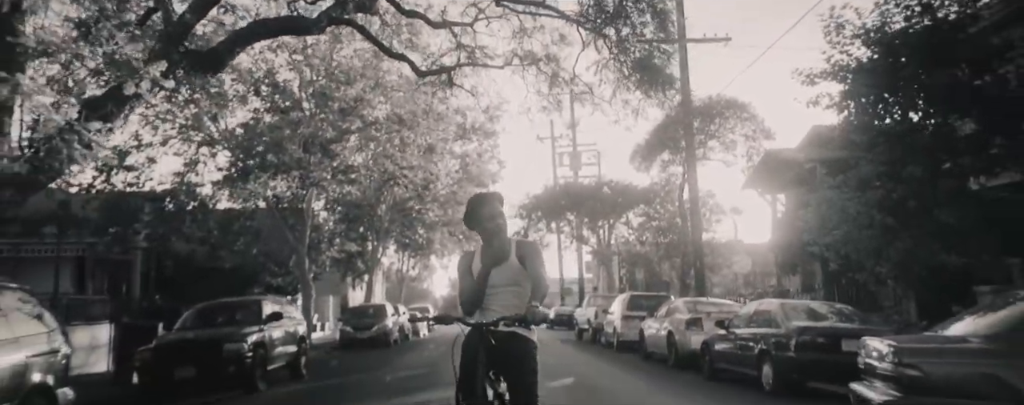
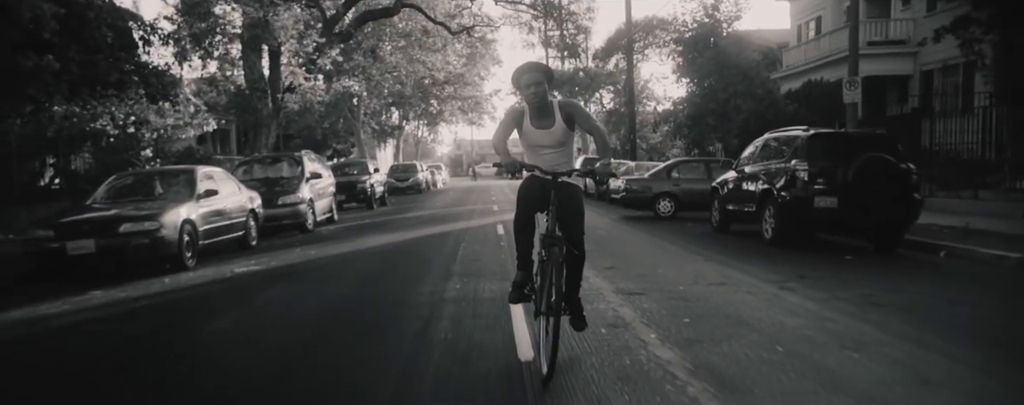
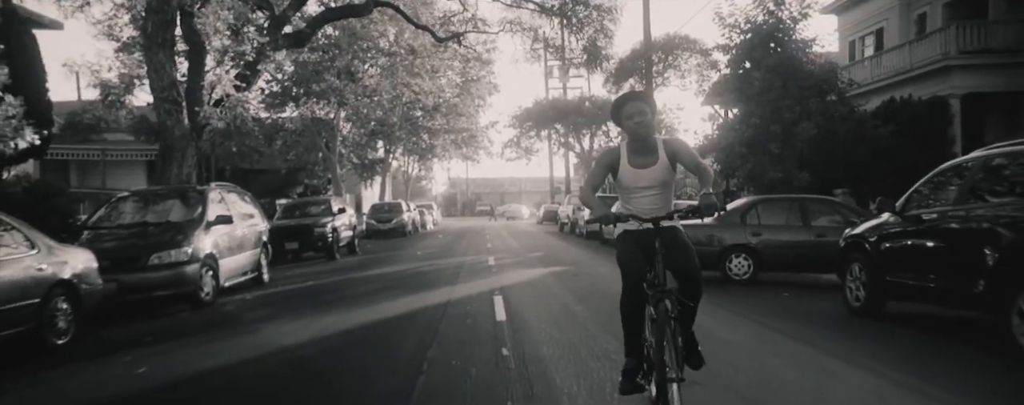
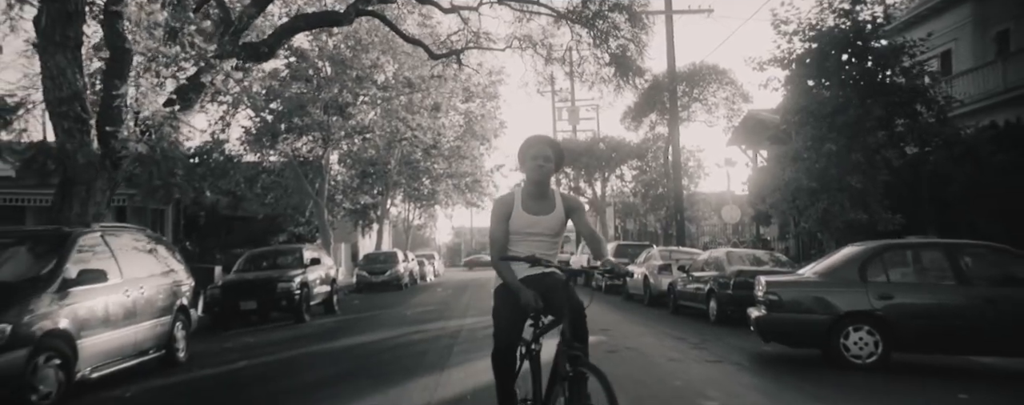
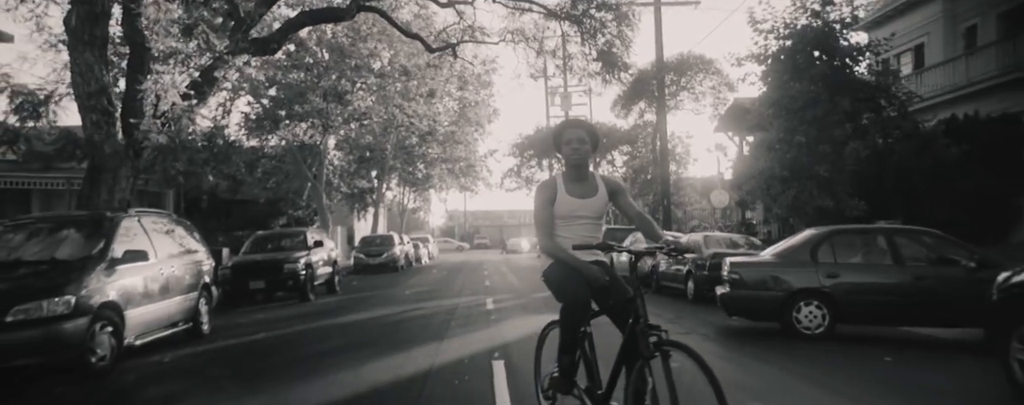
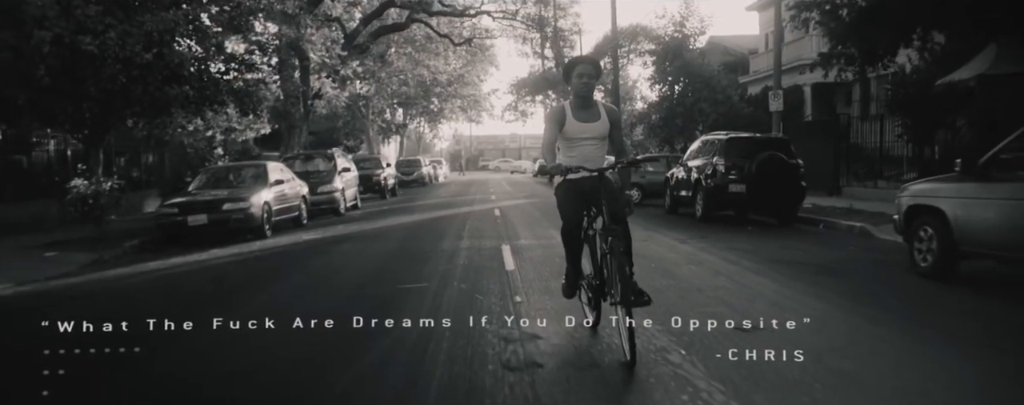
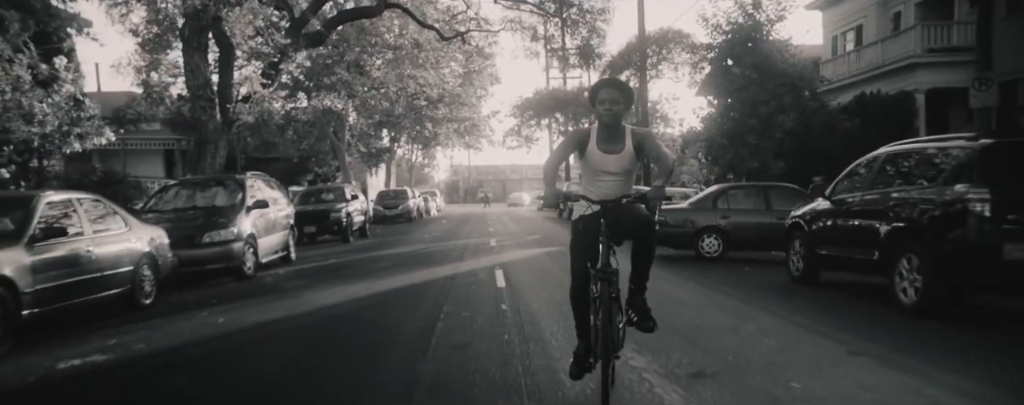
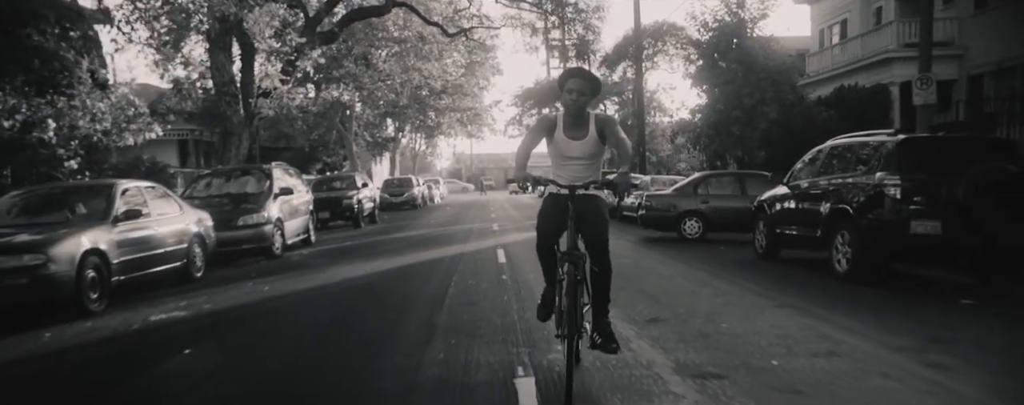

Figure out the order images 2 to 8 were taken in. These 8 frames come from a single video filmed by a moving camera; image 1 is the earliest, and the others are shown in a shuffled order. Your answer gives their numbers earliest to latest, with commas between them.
4, 5, 3, 7, 8, 2, 6
